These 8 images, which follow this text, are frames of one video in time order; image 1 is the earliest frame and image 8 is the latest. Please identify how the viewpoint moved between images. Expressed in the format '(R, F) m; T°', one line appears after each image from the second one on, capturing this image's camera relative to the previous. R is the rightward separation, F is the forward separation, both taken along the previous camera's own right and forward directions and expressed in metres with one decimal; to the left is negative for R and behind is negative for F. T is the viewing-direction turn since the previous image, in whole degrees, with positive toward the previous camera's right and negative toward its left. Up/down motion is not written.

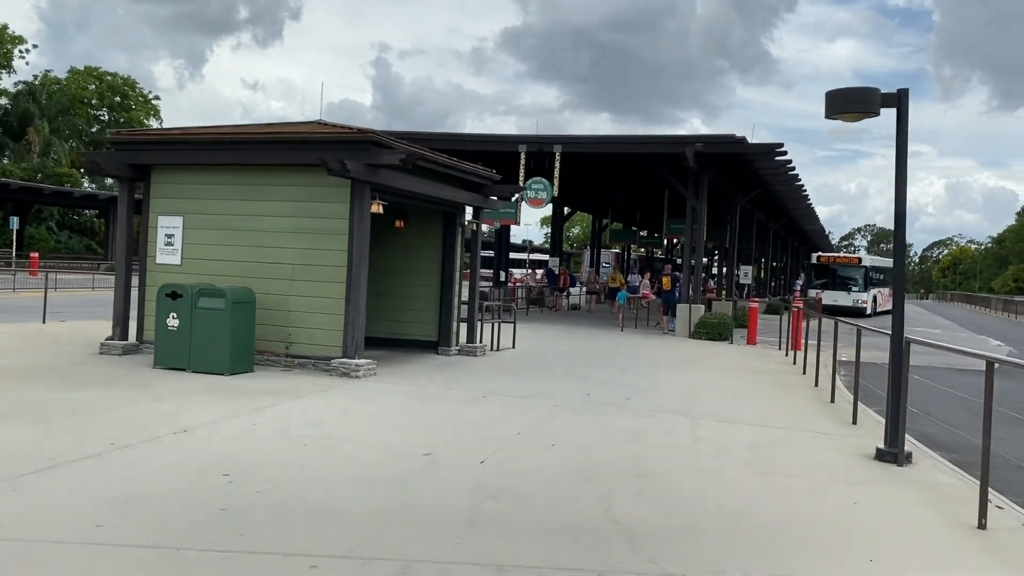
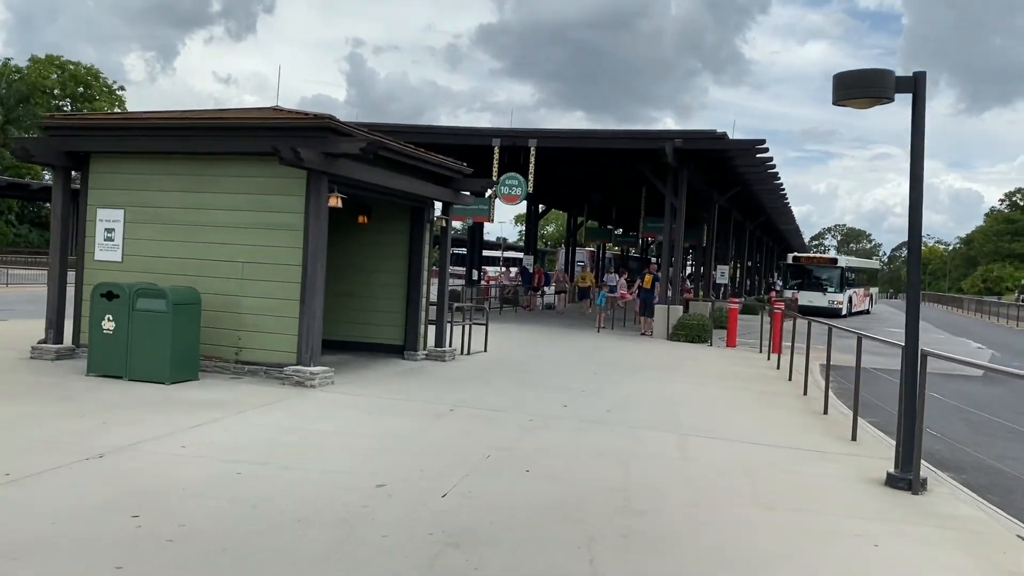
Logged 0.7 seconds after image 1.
(0.0, +0.8) m; +2°
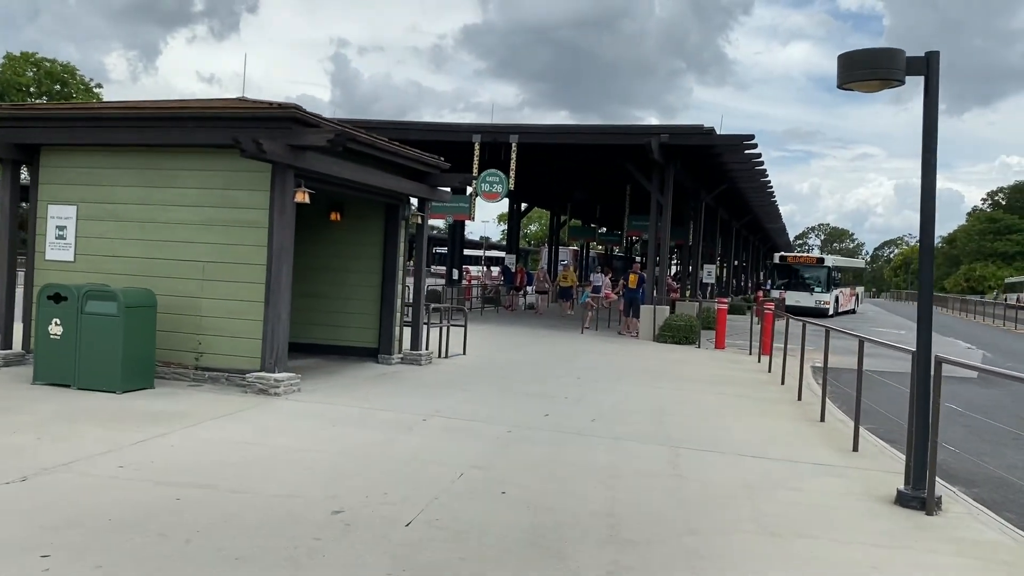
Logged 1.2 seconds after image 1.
(+0.1, +0.6) m; +1°
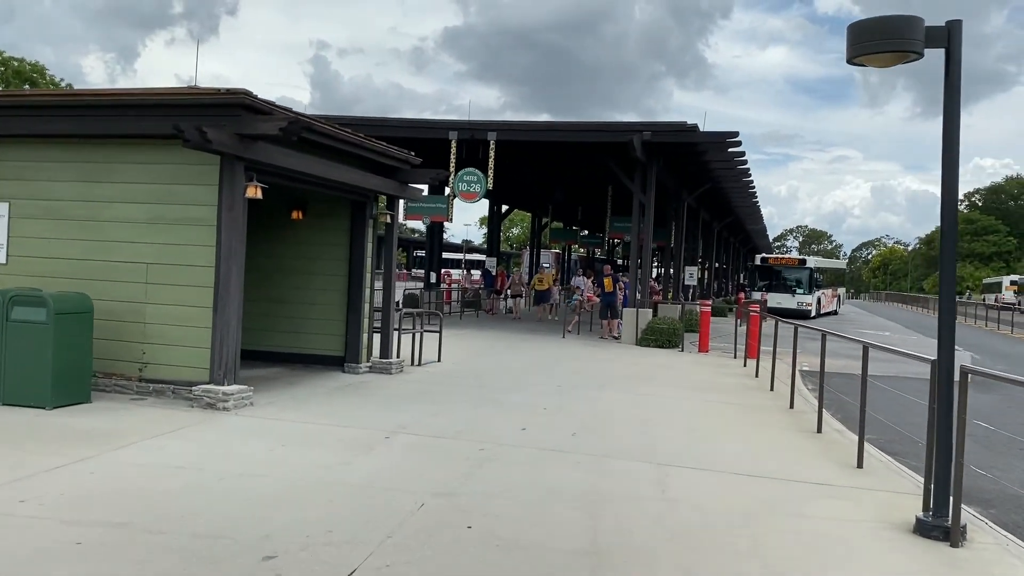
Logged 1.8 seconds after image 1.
(+0.1, +0.7) m; +1°
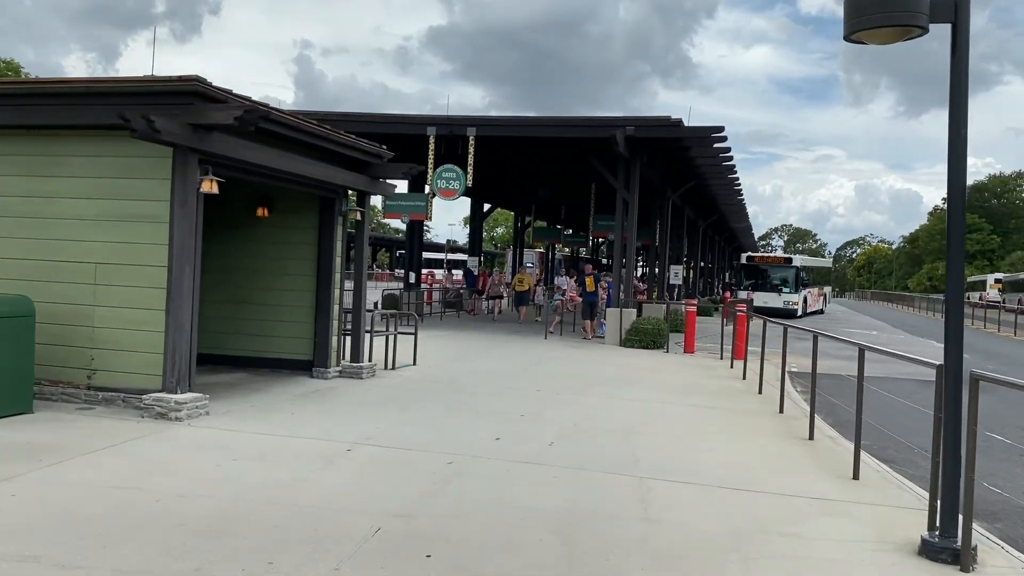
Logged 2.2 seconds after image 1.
(+0.1, +0.5) m; +1°
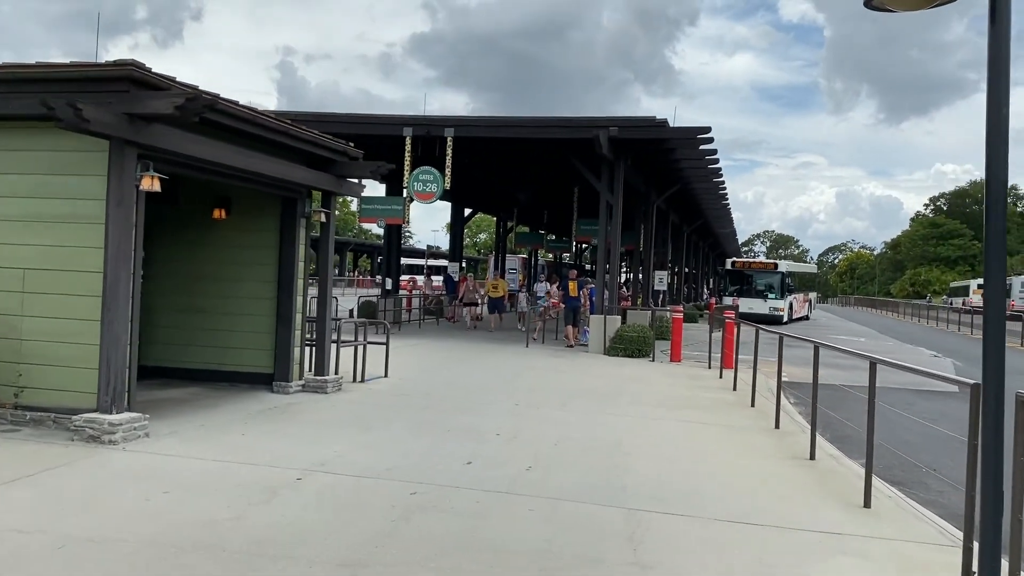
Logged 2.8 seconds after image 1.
(+0.1, +0.7) m; +1°
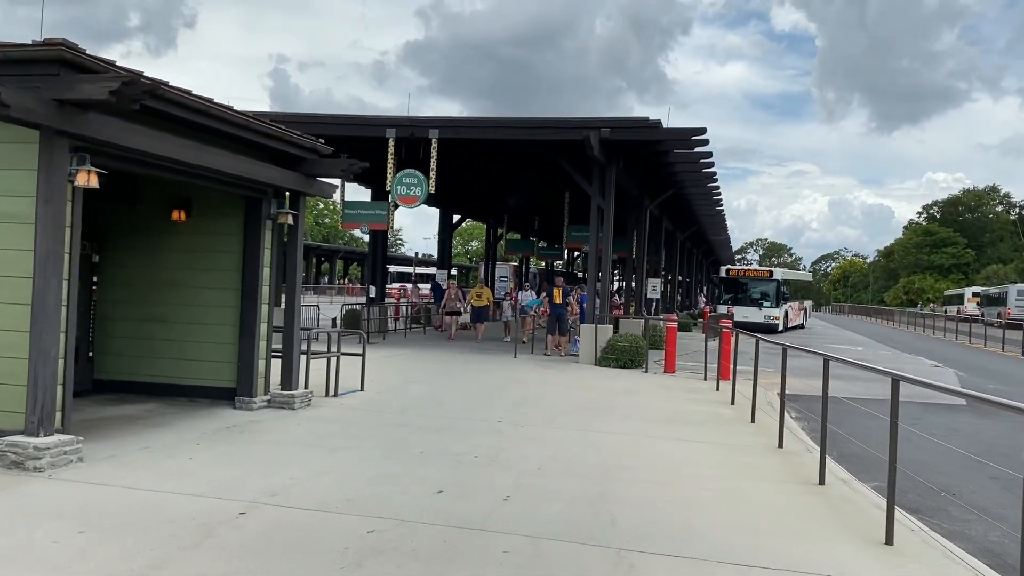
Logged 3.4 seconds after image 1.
(+0.1, +0.7) m; 0°
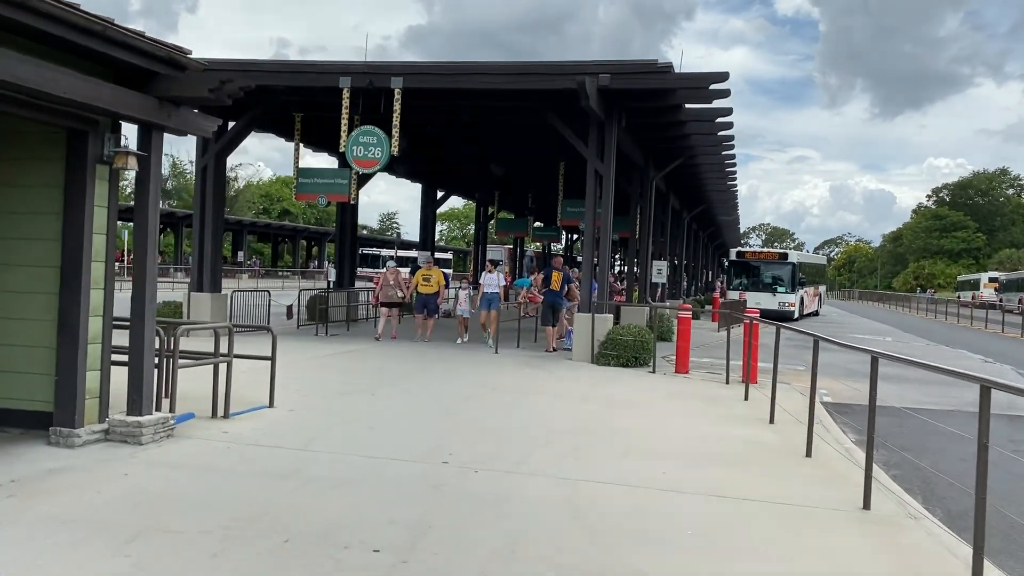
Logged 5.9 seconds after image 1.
(+0.3, +2.9) m; 0°
